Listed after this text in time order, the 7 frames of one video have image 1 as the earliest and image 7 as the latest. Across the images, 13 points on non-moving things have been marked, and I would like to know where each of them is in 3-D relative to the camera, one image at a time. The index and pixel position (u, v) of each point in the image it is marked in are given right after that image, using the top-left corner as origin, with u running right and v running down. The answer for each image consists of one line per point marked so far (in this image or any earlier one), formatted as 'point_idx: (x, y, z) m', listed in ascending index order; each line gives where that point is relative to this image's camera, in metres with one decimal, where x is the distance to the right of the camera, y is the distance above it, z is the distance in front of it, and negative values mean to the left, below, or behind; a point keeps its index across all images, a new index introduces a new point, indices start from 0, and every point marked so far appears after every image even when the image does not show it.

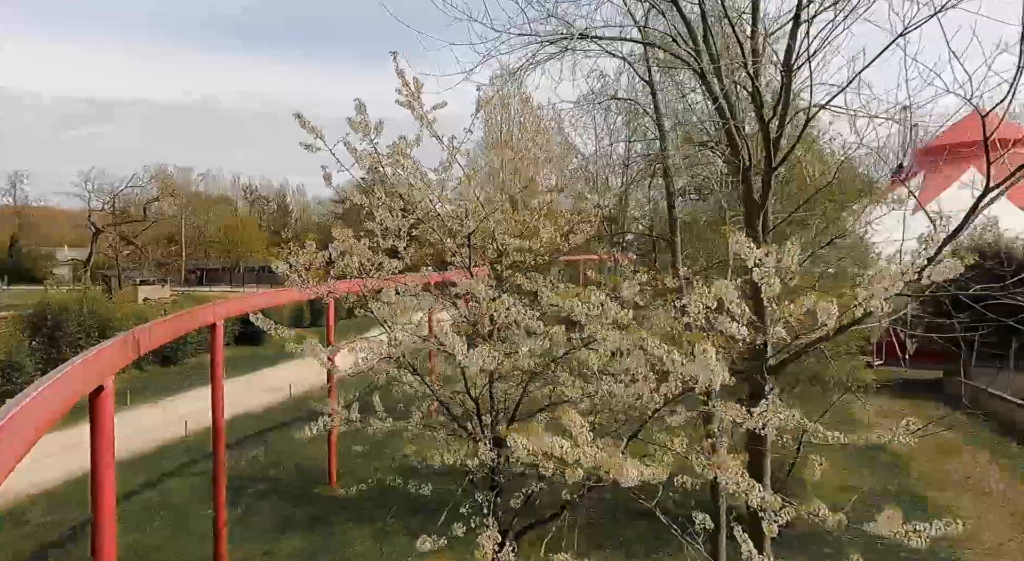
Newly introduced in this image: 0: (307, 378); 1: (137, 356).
0: (-3.5, -1.7, +13.8) m
1: (-2.2, -0.4, +4.7) m
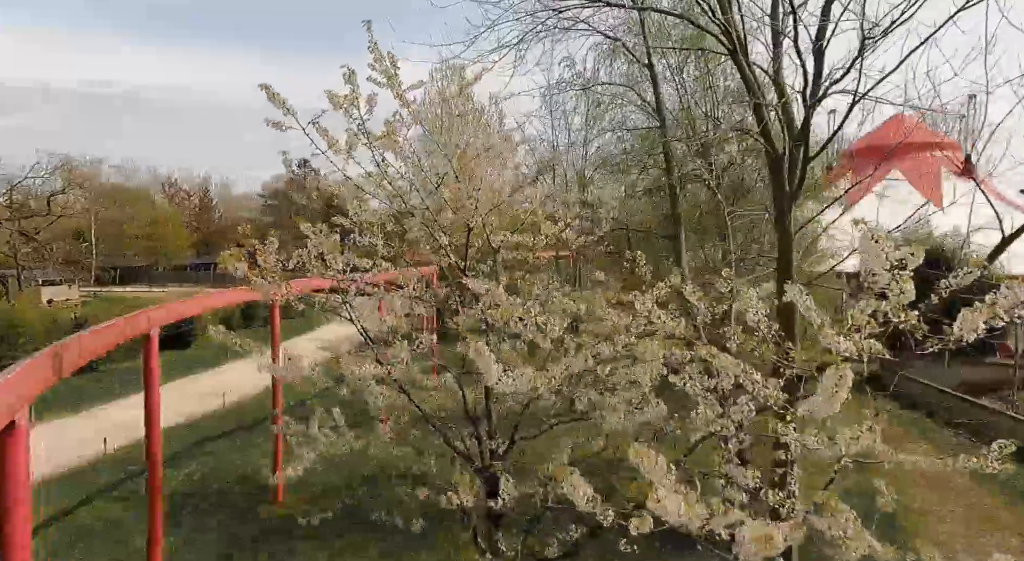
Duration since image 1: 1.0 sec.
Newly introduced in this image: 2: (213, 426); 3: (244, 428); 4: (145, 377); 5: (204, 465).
0: (-4.4, -1.6, +12.9) m
1: (-2.2, -0.5, +3.9) m
2: (-3.8, -1.9, +10.5) m
3: (-3.4, -1.9, +10.4) m
4: (-2.5, -0.7, +5.5) m
5: (-3.4, -2.0, +8.9) m
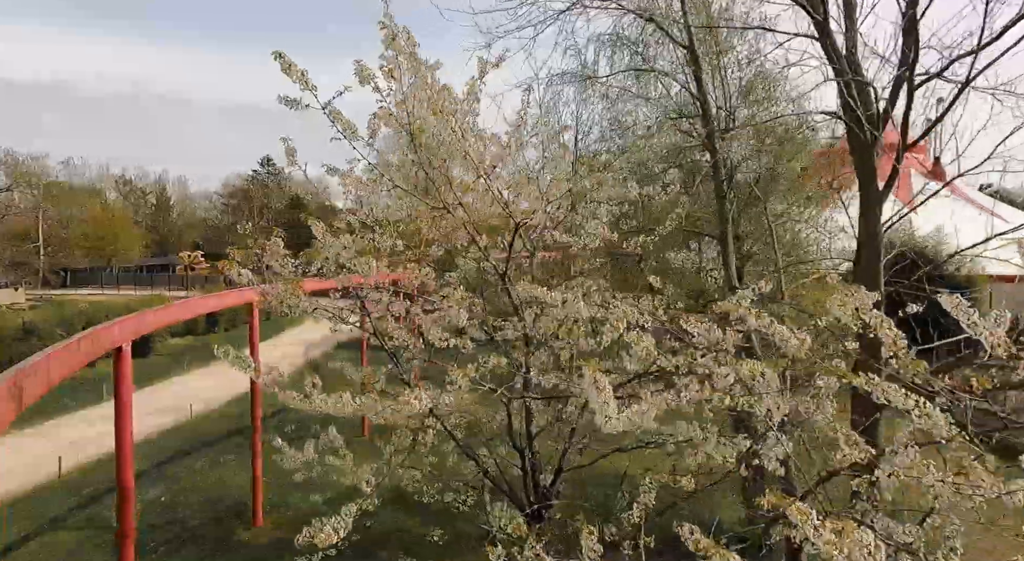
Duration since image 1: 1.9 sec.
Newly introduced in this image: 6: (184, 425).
0: (-4.6, -1.7, +12.1) m
1: (-2.0, -0.5, +3.3) m
2: (-3.9, -1.9, +9.8) m
3: (-3.5, -1.9, +9.7) m
4: (-2.4, -0.7, +4.8) m
5: (-3.4, -2.1, +8.1) m
6: (-4.2, -1.9, +10.3) m
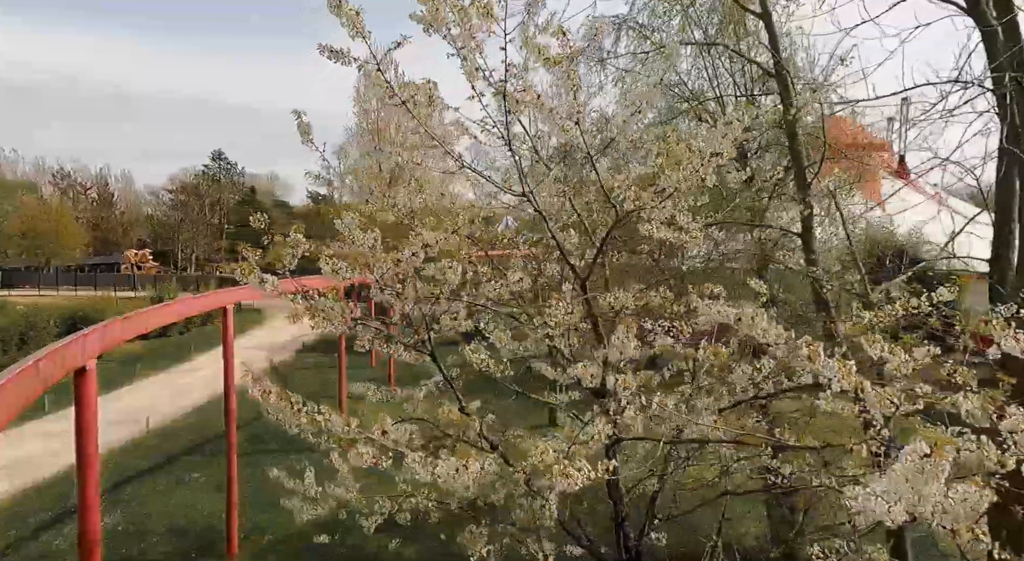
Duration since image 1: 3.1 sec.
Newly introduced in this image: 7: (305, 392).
0: (-4.8, -1.7, +11.2) m
1: (-1.7, -0.5, +2.5) m
2: (-4.0, -1.9, +8.9) m
3: (-3.6, -1.9, +8.8) m
4: (-2.2, -0.7, +4.0) m
5: (-3.4, -2.1, +7.3) m
6: (-4.3, -1.9, +9.4) m
7: (-3.2, -1.7, +12.4) m
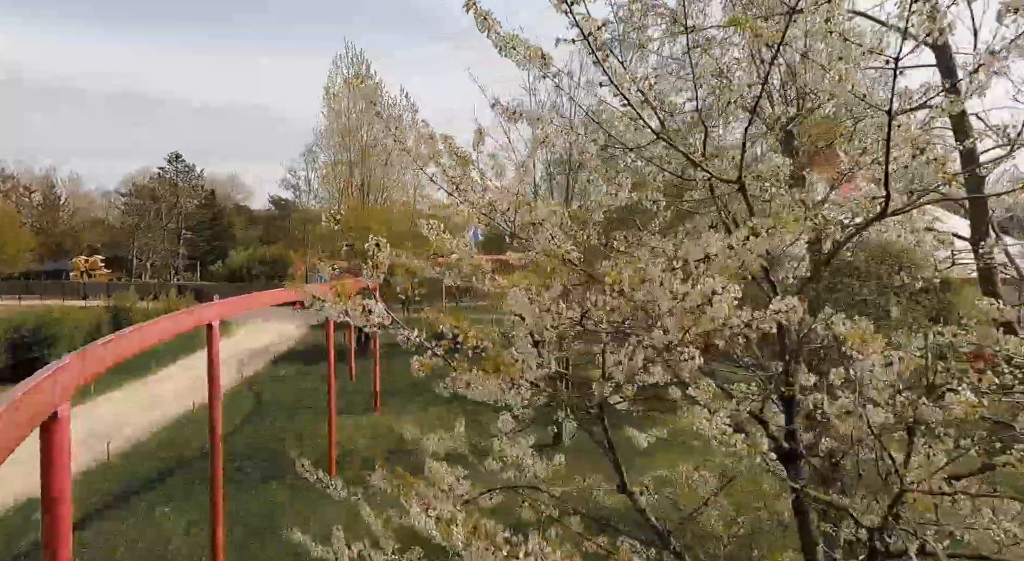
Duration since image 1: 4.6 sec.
0: (-4.9, -1.8, +10.1) m
1: (-1.2, -0.6, +1.6) m
2: (-3.9, -2.0, +7.9) m
3: (-3.5, -2.0, +7.8) m
4: (-1.8, -0.8, +3.1) m
5: (-3.2, -2.2, +6.3) m
6: (-4.3, -2.0, +8.3) m
7: (-3.3, -1.8, +11.4) m
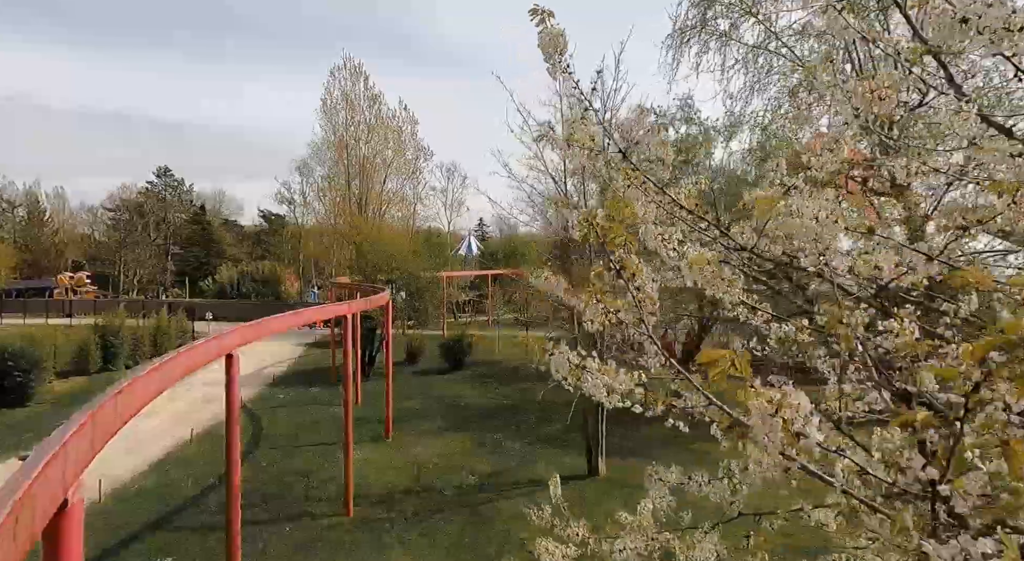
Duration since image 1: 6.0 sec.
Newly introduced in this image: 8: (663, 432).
0: (-4.6, -2.1, +9.5) m
1: (-0.8, -0.6, +1.1) m
2: (-3.6, -2.2, +7.2) m
3: (-3.2, -2.2, +7.2) m
4: (-1.4, -0.9, +2.6) m
5: (-2.9, -2.3, +5.7) m
6: (-4.0, -2.2, +7.7) m
7: (-3.1, -2.1, +10.8) m
8: (+2.0, -2.0, +10.7) m
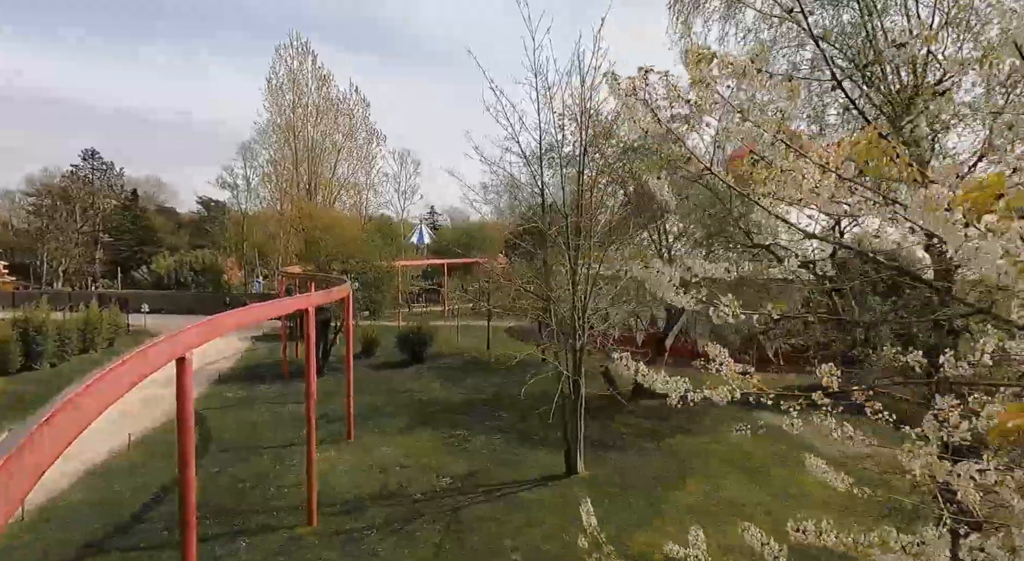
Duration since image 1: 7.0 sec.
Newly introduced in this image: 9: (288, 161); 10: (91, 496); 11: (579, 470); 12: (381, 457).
0: (-4.8, -1.9, +8.4) m
1: (-0.3, -0.6, +0.4) m
2: (-3.6, -2.1, +6.3) m
3: (-3.3, -2.1, +6.3) m
4: (-1.1, -0.8, +1.8) m
5: (-2.8, -2.2, +4.8) m
6: (-4.0, -2.1, +6.7) m
7: (-3.4, -1.9, +9.9) m
8: (+1.7, -1.9, +10.2) m
9: (-4.9, +2.6, +17.8) m
10: (-3.9, -2.0, +7.5) m
11: (+0.8, -2.1, +8.8) m
12: (-1.5, -2.1, +9.4) m
